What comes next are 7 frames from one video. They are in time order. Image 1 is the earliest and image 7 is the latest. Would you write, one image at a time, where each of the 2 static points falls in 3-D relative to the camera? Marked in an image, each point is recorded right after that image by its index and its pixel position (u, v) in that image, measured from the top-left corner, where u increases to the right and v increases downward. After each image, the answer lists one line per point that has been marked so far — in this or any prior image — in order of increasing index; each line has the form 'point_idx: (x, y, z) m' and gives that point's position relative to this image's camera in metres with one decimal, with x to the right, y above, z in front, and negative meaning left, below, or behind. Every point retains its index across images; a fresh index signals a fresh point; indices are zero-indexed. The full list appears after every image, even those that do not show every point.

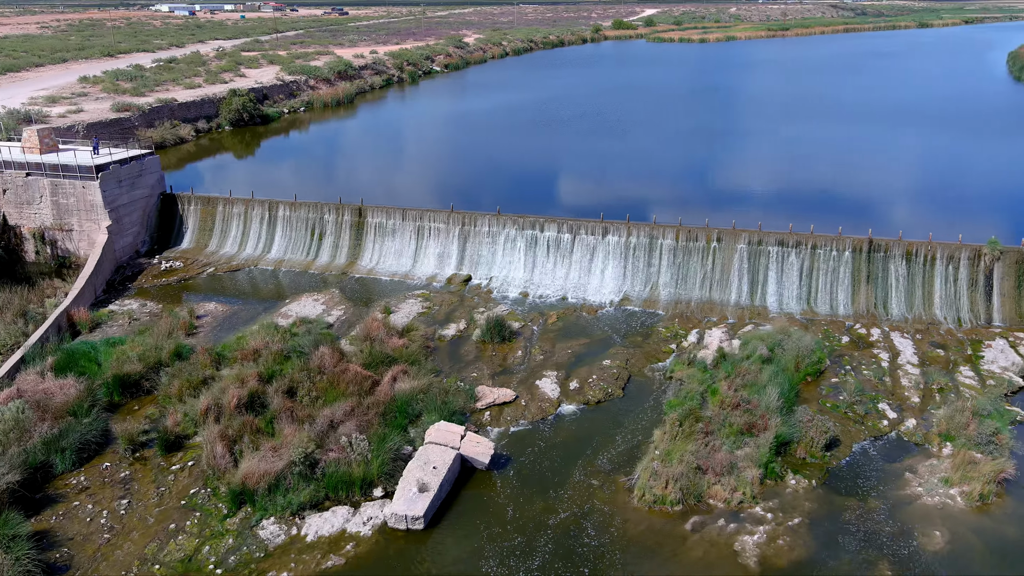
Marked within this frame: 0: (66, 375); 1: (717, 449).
0: (-8.5, -1.7, +15.4) m
1: (+3.5, -2.7, +13.5) m
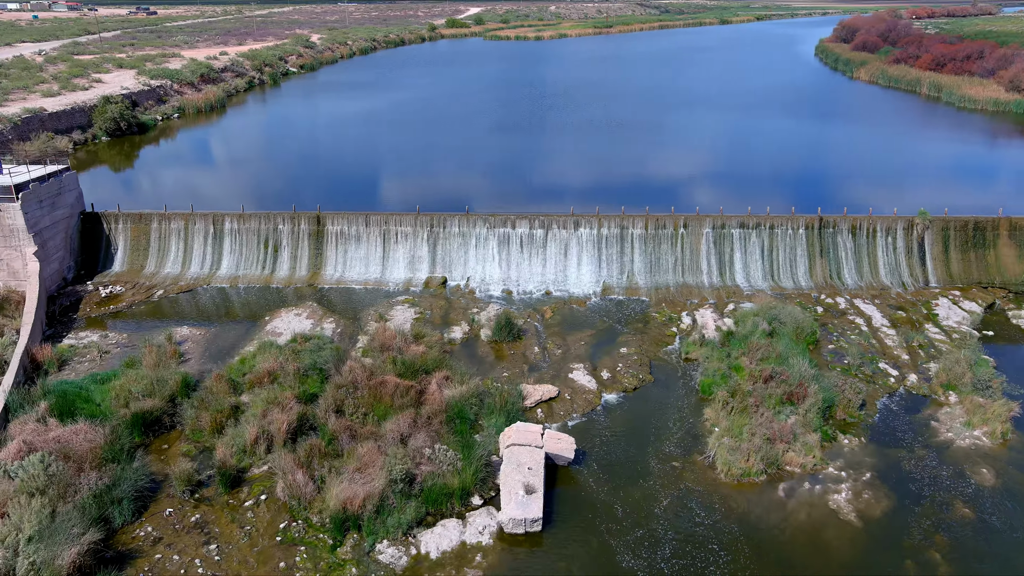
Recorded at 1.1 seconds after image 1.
0: (-7.5, -2.3, +13.7) m
1: (+4.7, -2.4, +14.4) m
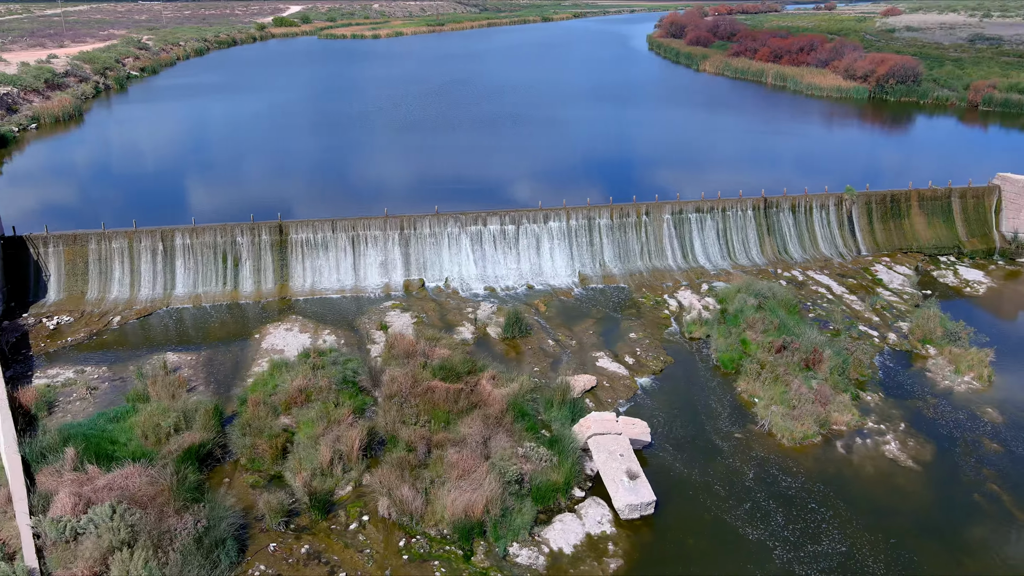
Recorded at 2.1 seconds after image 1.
0: (-6.1, -2.7, +12.3) m
1: (+5.7, -1.9, +15.6) m
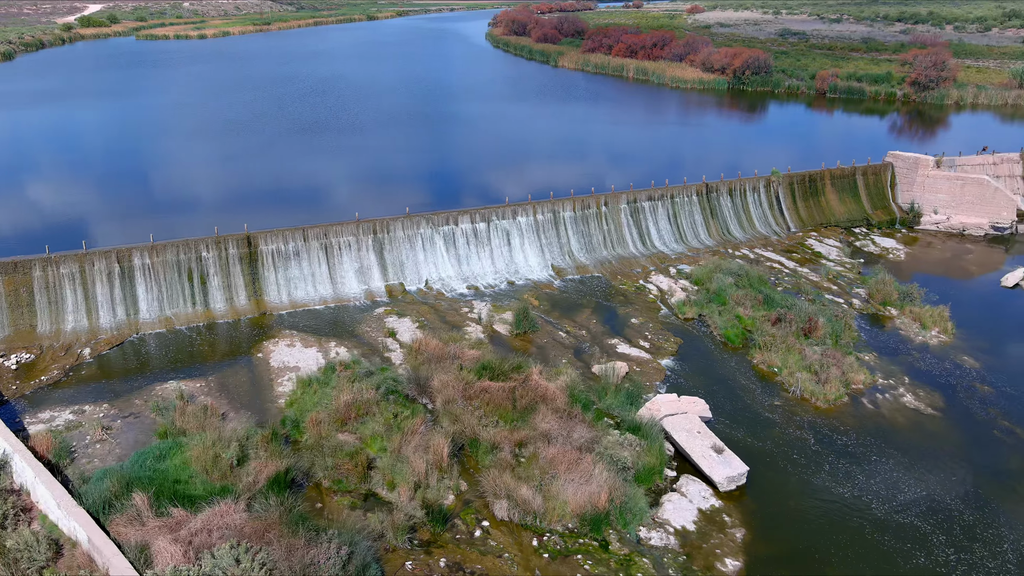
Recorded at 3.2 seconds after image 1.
0: (-4.4, -3.1, +11.2) m
1: (+6.4, -1.3, +16.9) m
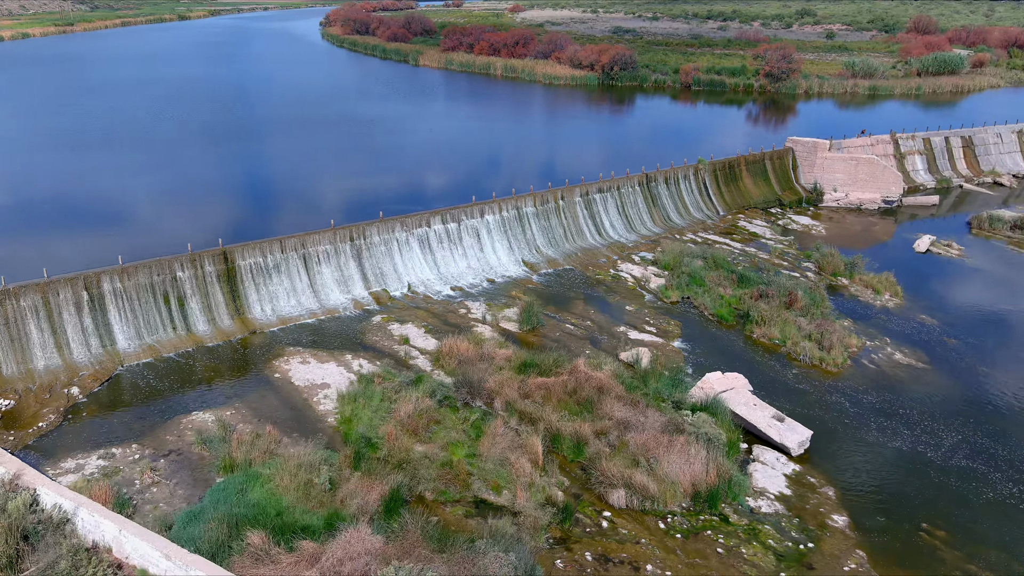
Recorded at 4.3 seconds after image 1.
0: (-2.5, -3.3, +10.6) m
1: (+6.7, -0.8, +18.3) m
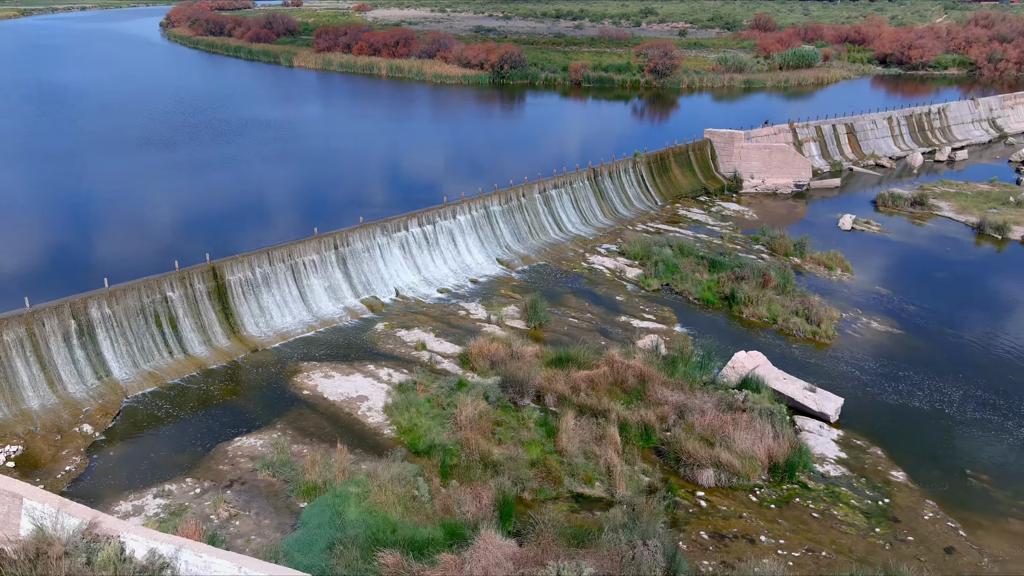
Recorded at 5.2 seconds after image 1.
0: (-0.7, -3.3, +10.3) m
1: (+6.7, -0.3, +19.6) m
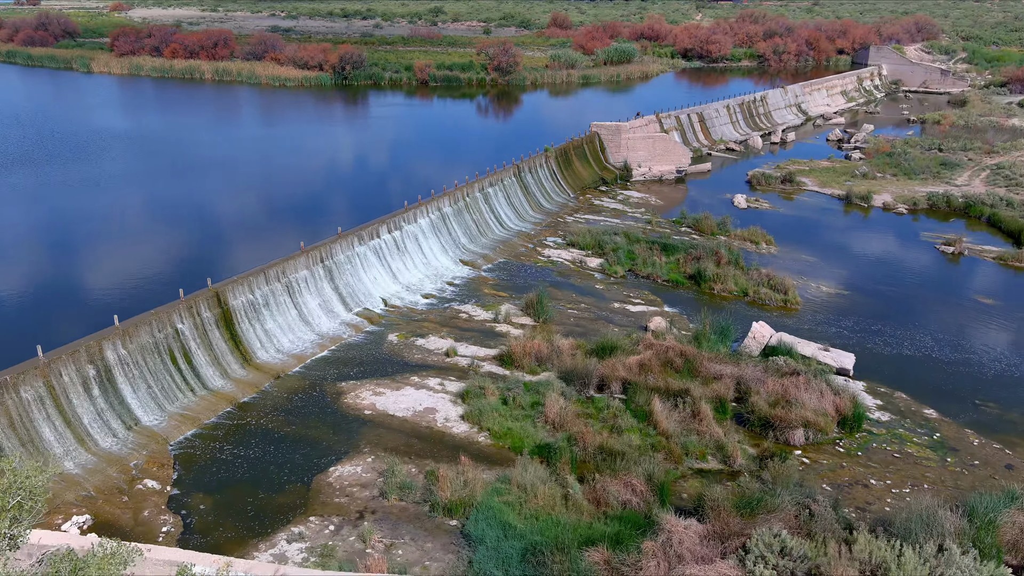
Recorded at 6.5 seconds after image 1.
0: (+1.8, -3.2, +10.6) m
1: (+6.2, +0.4, +21.4) m
